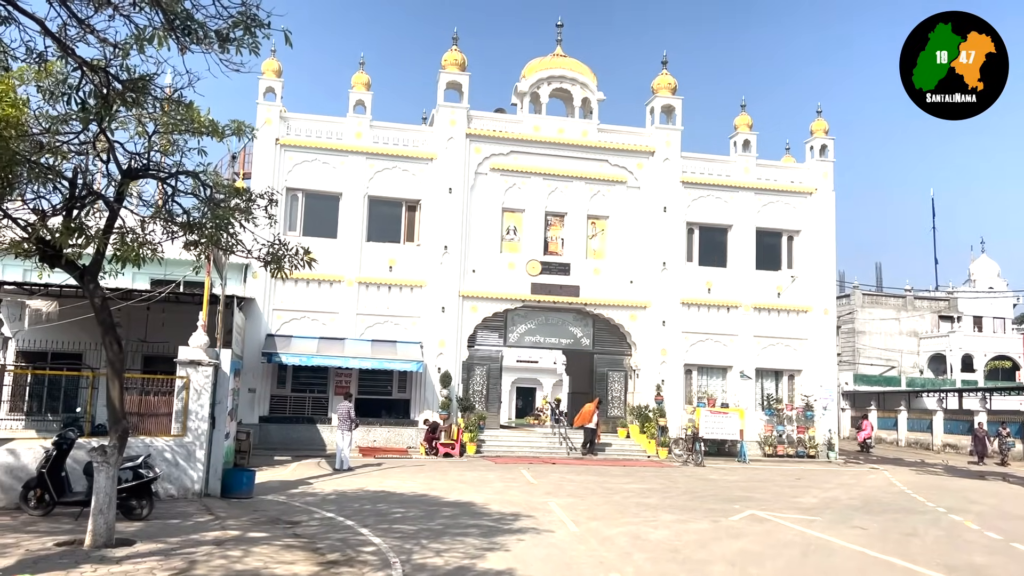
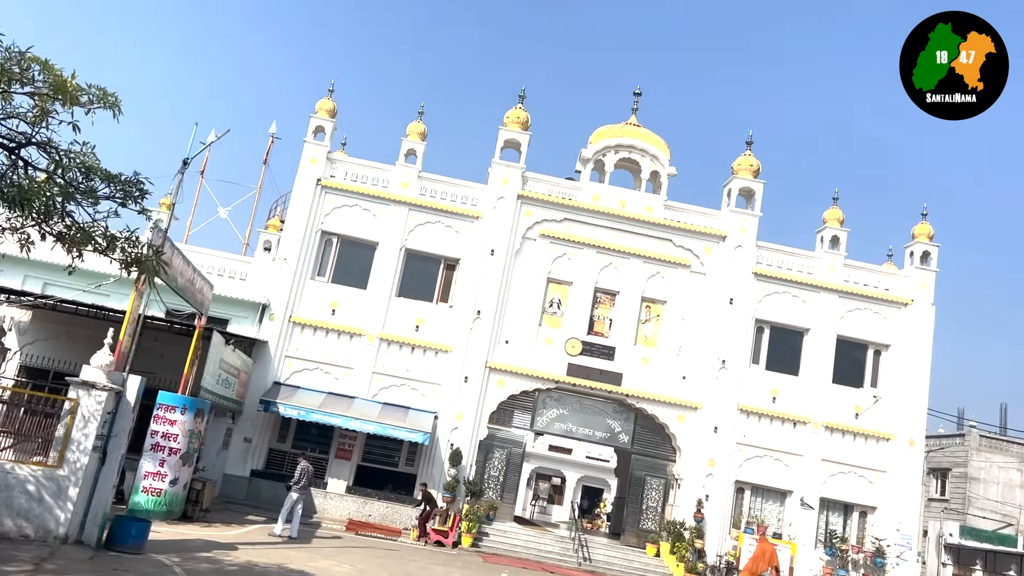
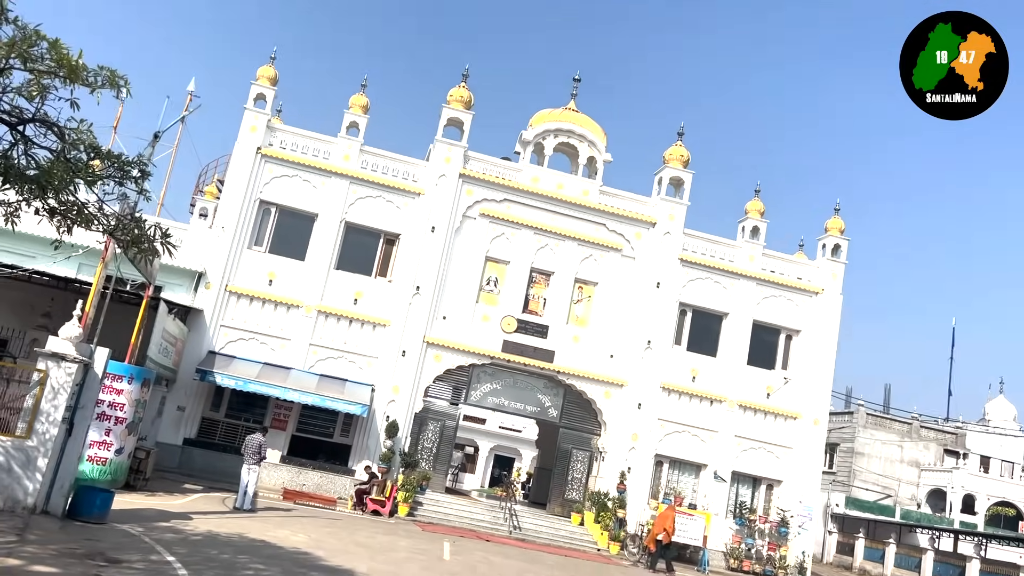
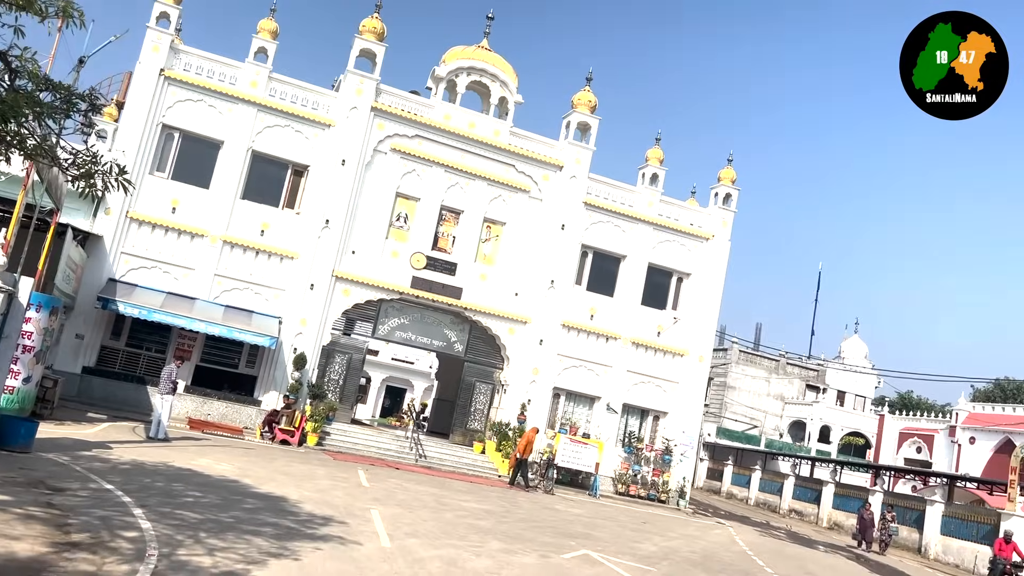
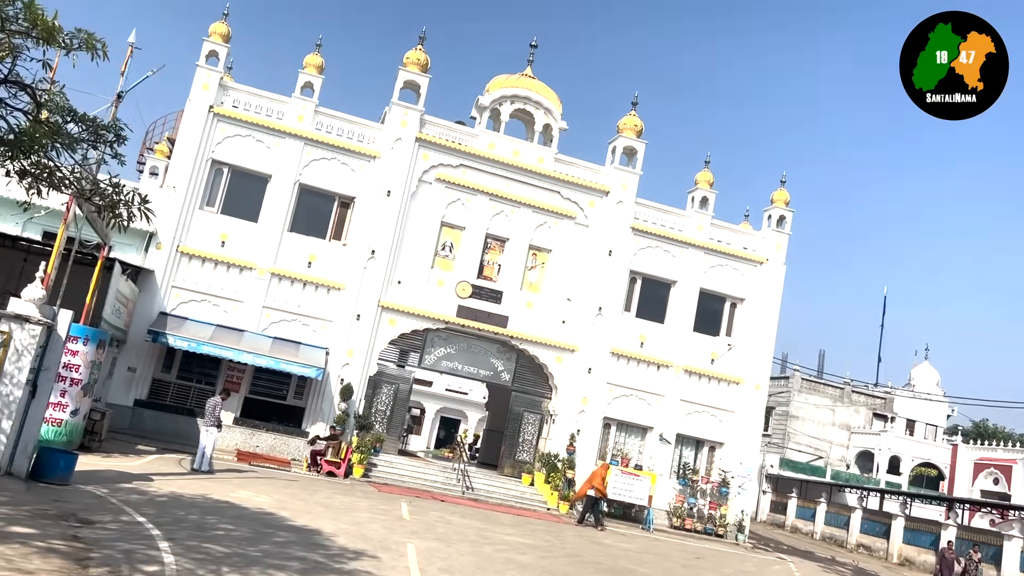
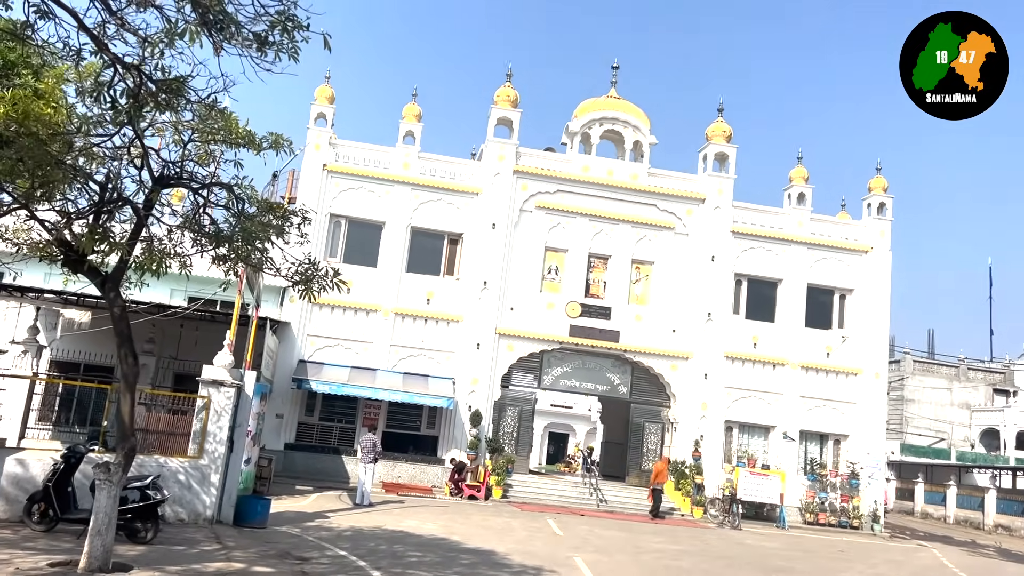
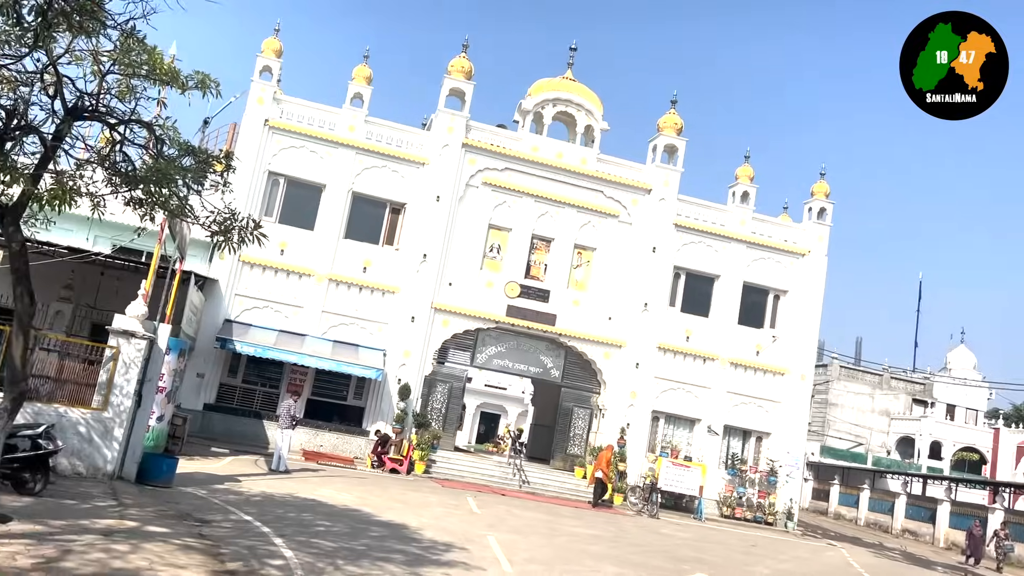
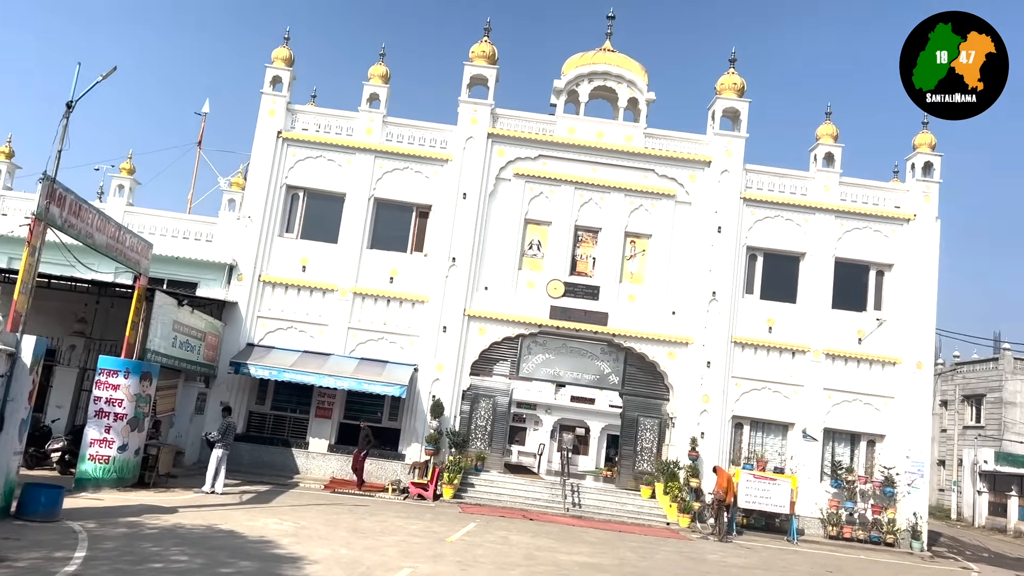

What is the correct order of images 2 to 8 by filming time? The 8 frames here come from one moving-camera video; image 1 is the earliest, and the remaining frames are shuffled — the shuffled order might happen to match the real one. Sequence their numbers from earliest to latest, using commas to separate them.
6, 7, 4, 5, 3, 2, 8
